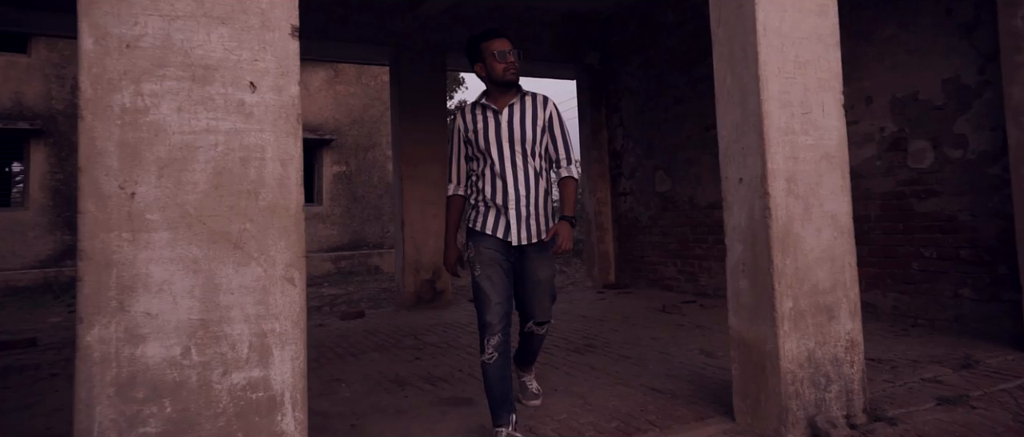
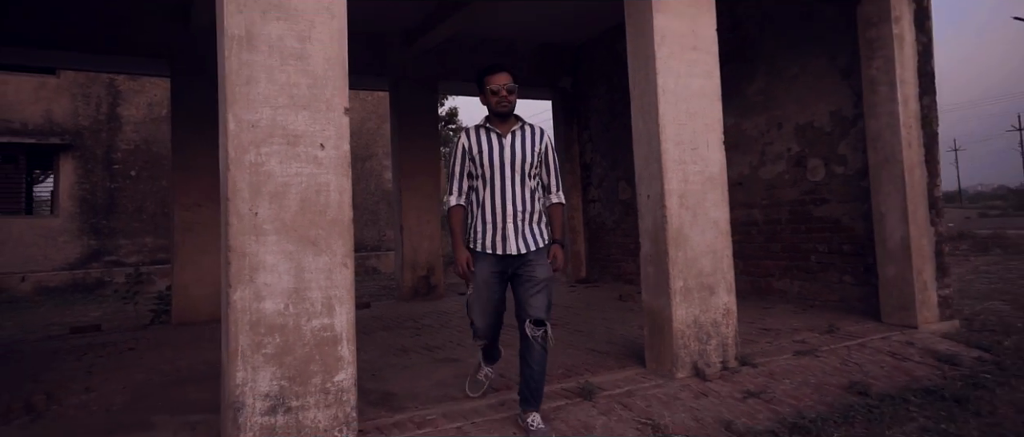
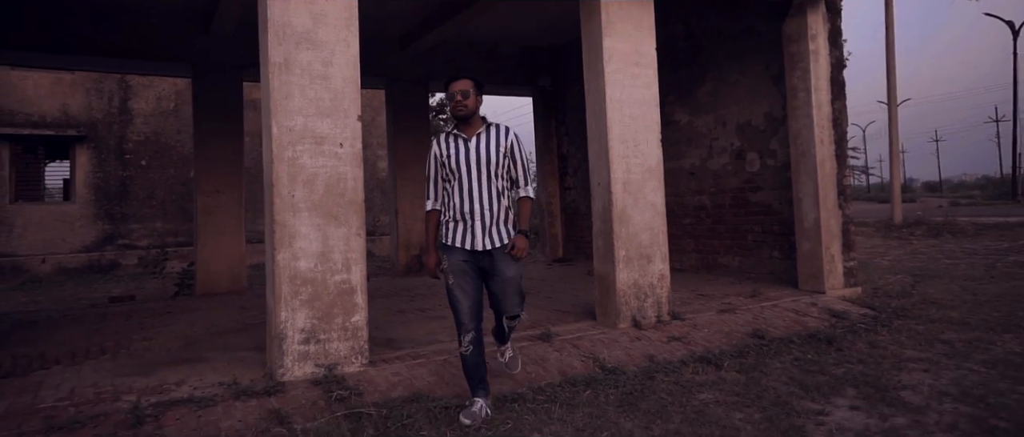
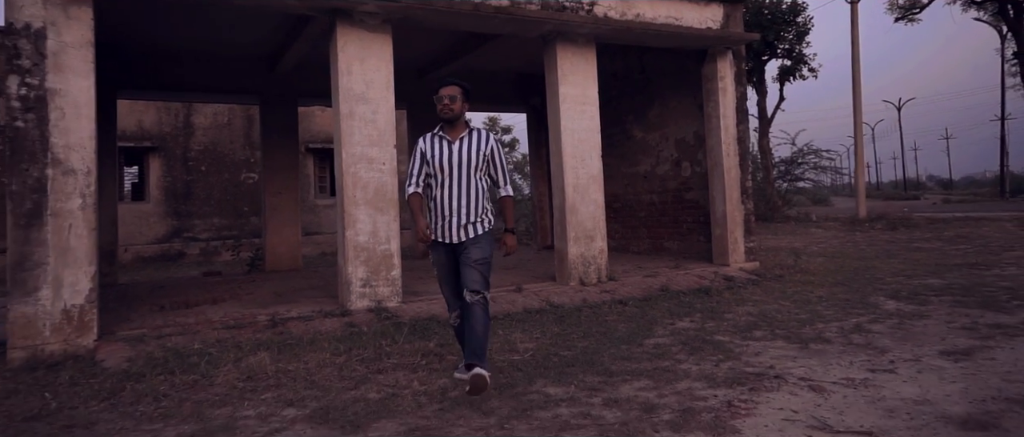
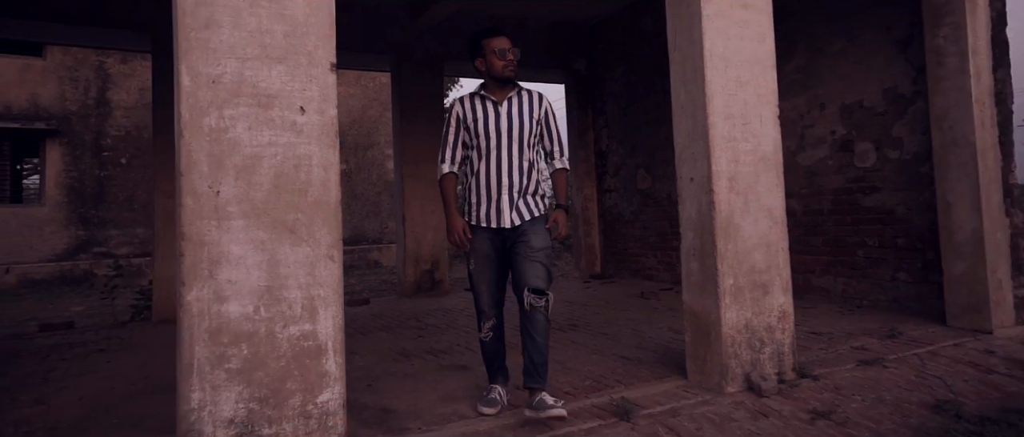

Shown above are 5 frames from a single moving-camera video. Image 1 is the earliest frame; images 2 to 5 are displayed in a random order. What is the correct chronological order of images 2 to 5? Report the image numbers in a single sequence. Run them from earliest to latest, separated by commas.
5, 2, 3, 4
